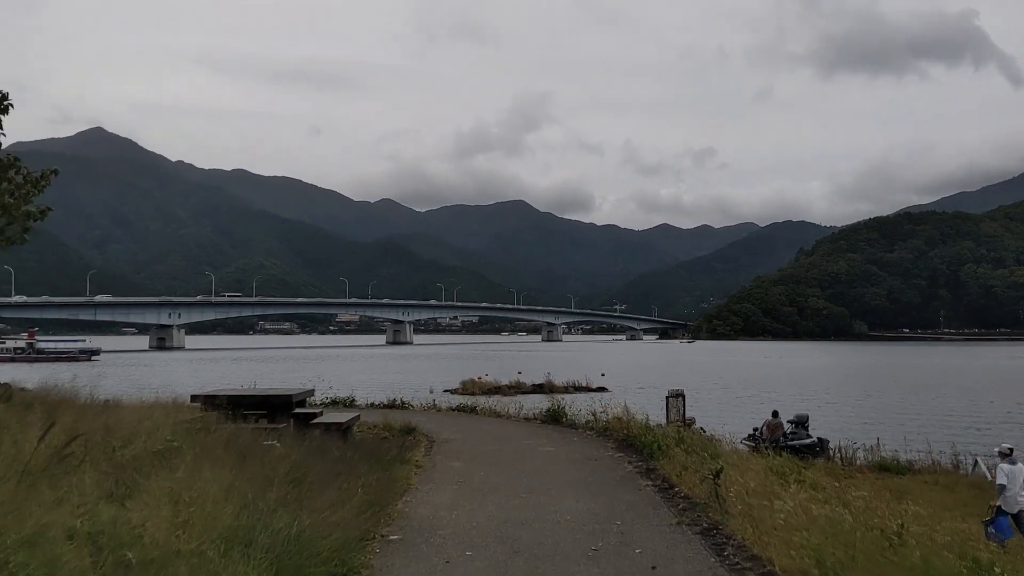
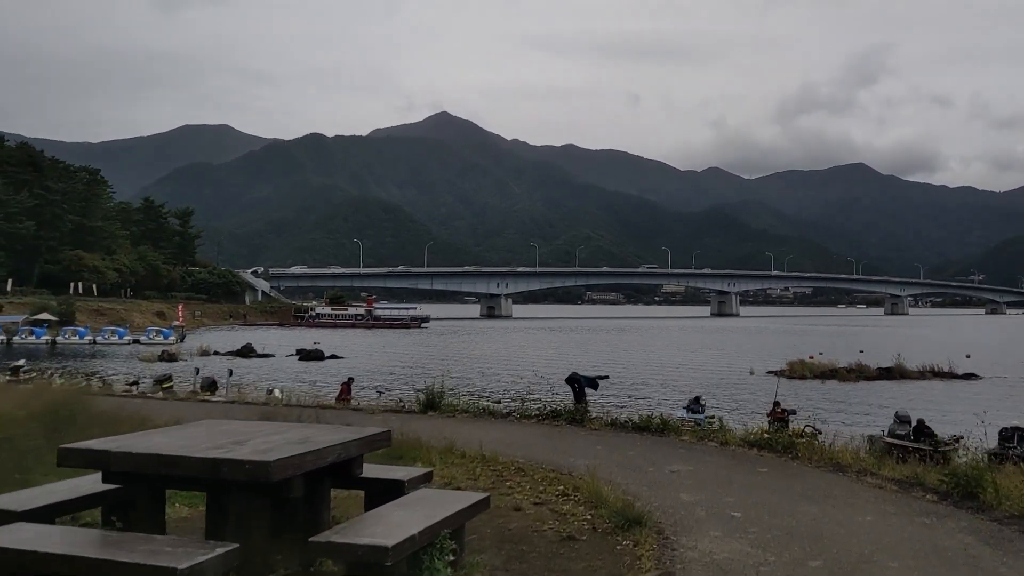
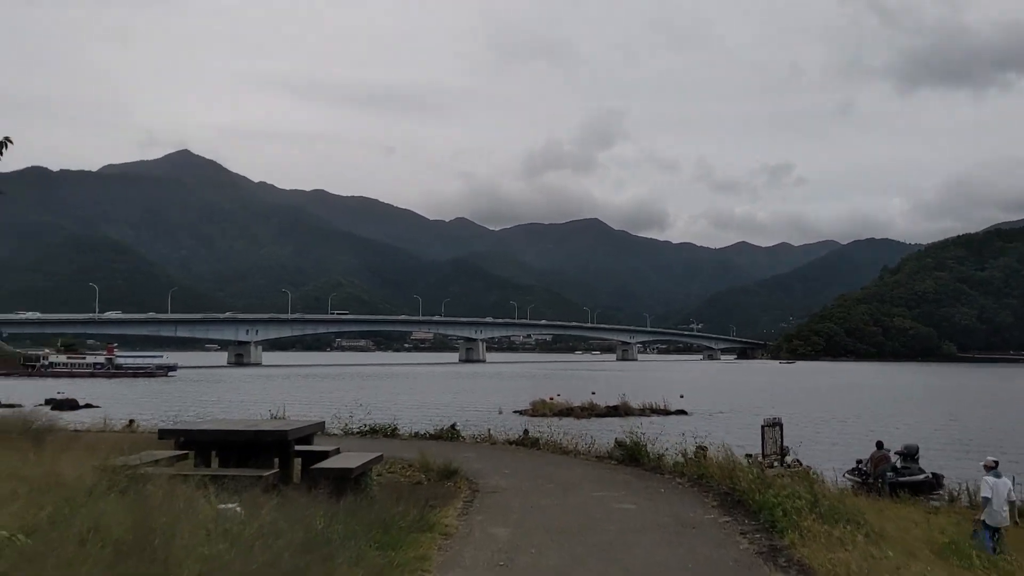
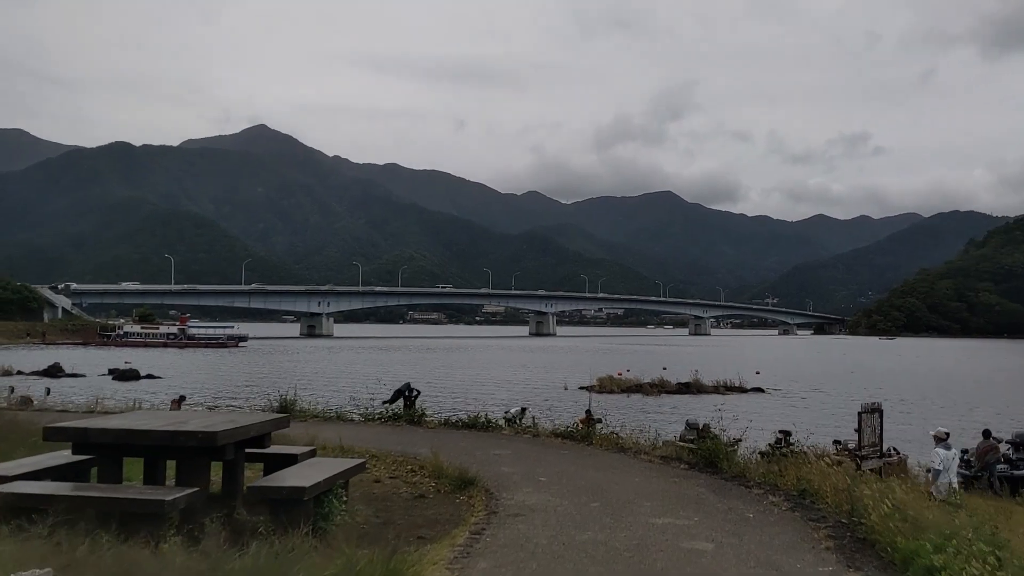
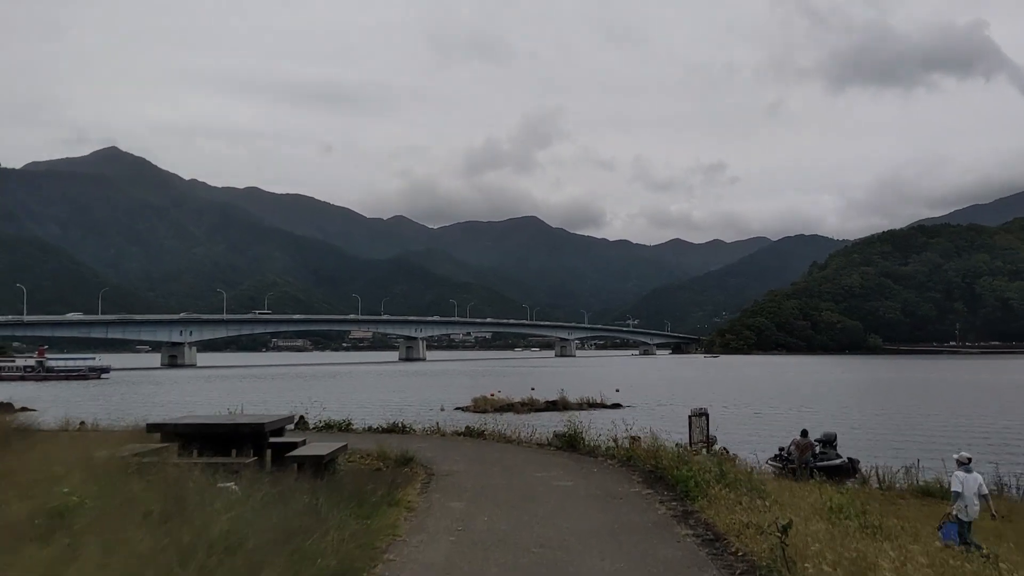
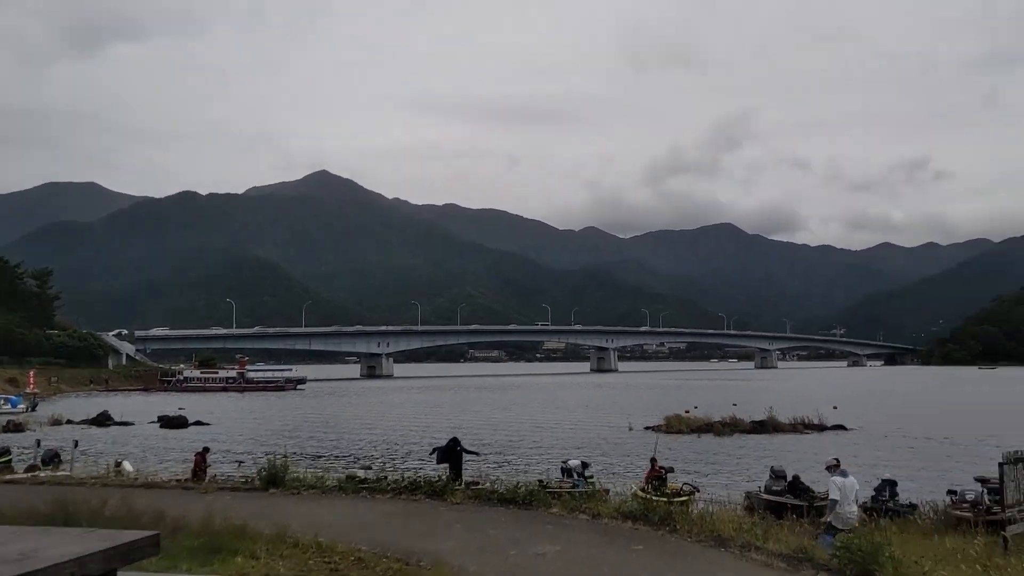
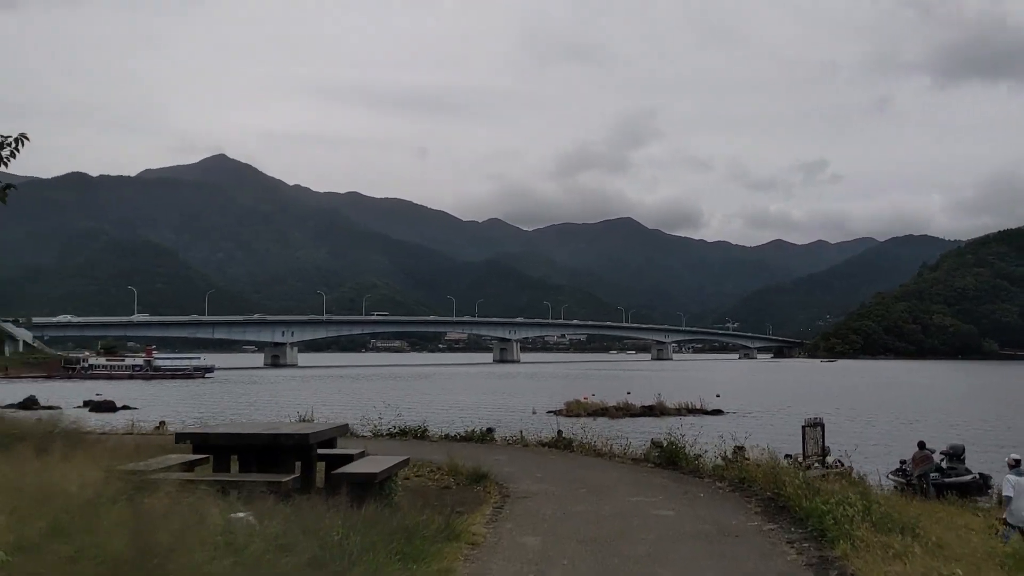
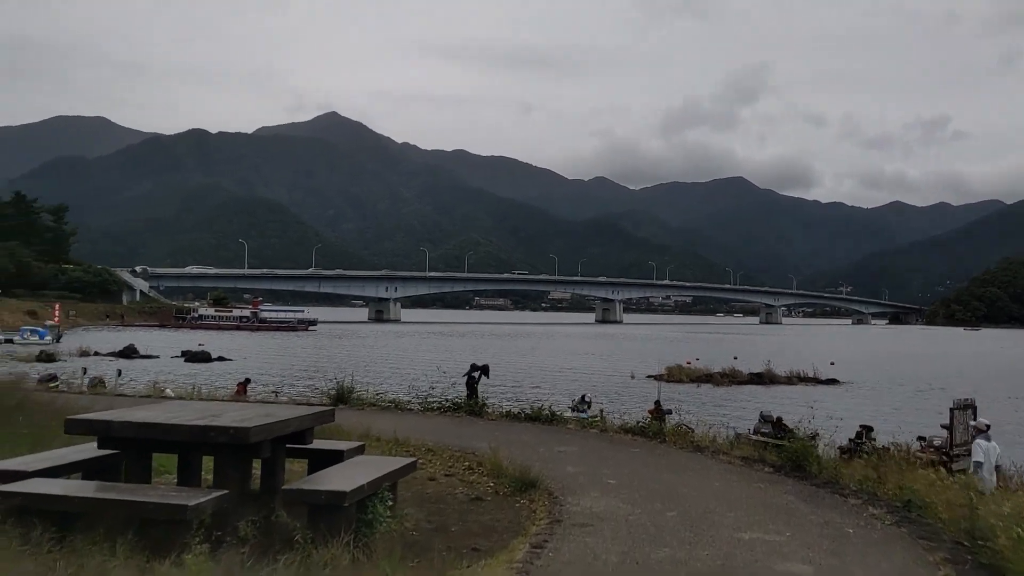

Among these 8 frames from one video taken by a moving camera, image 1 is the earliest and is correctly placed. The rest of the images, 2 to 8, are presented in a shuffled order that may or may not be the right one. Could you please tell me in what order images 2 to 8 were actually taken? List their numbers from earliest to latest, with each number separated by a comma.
5, 3, 7, 4, 8, 2, 6
